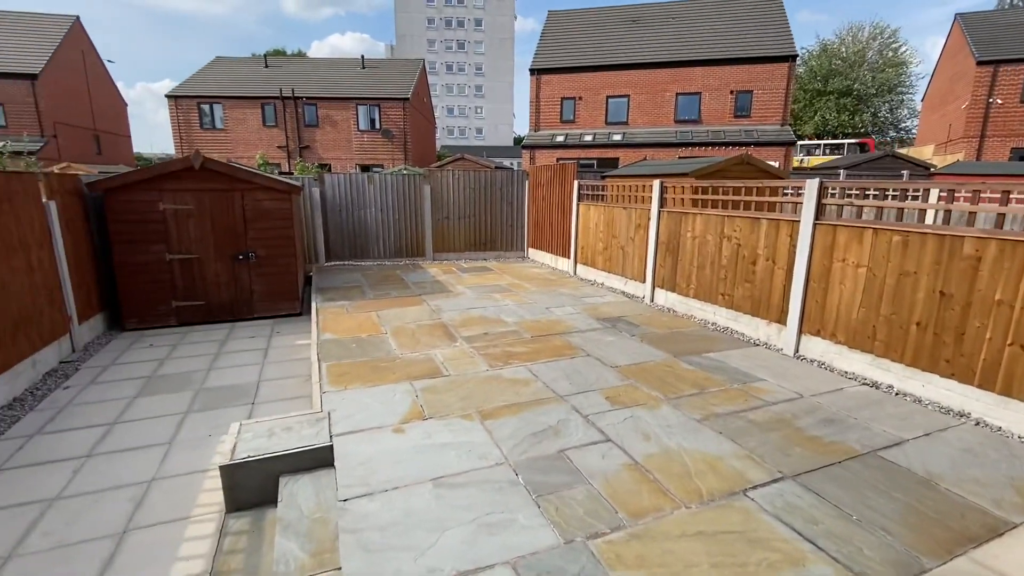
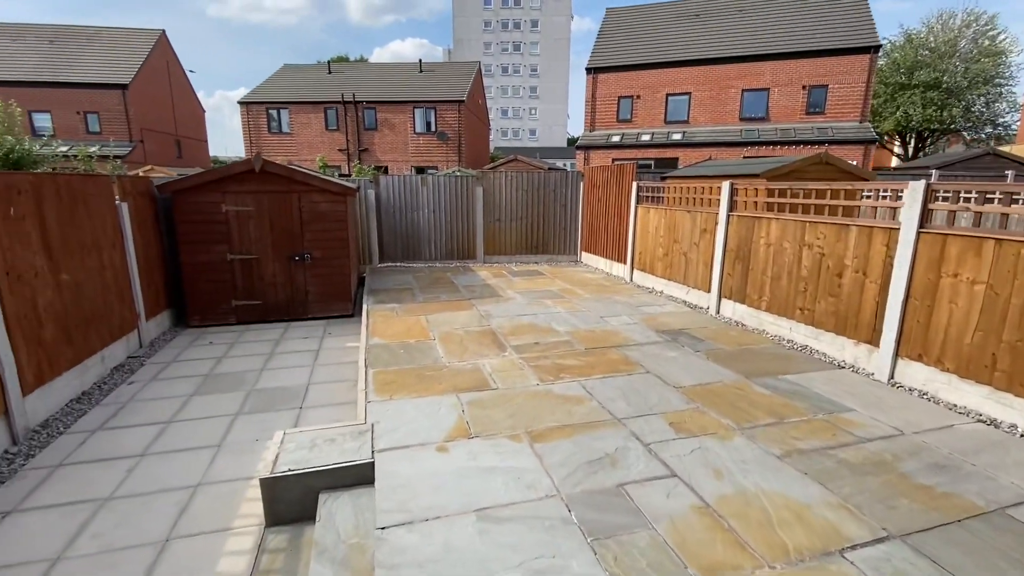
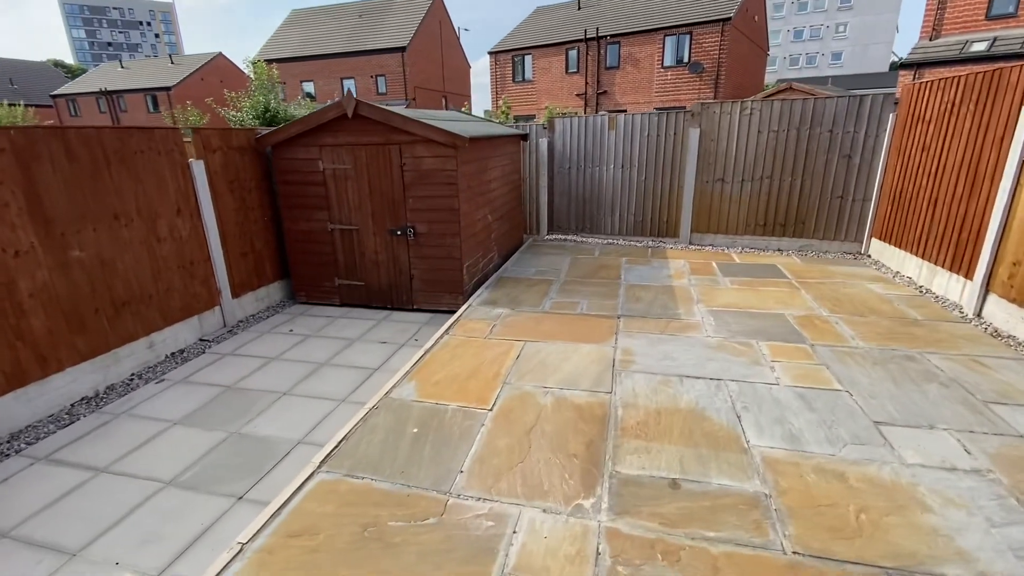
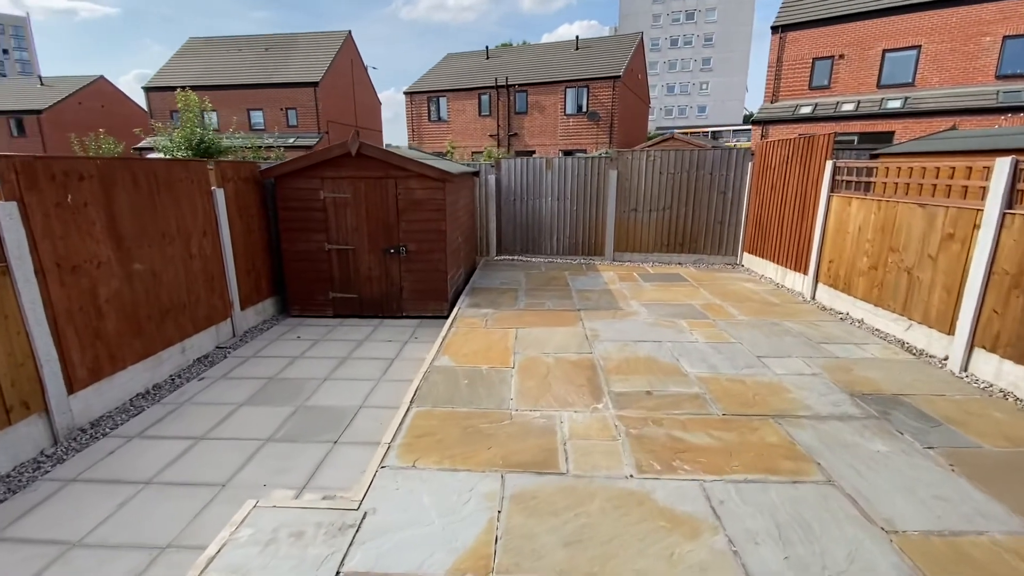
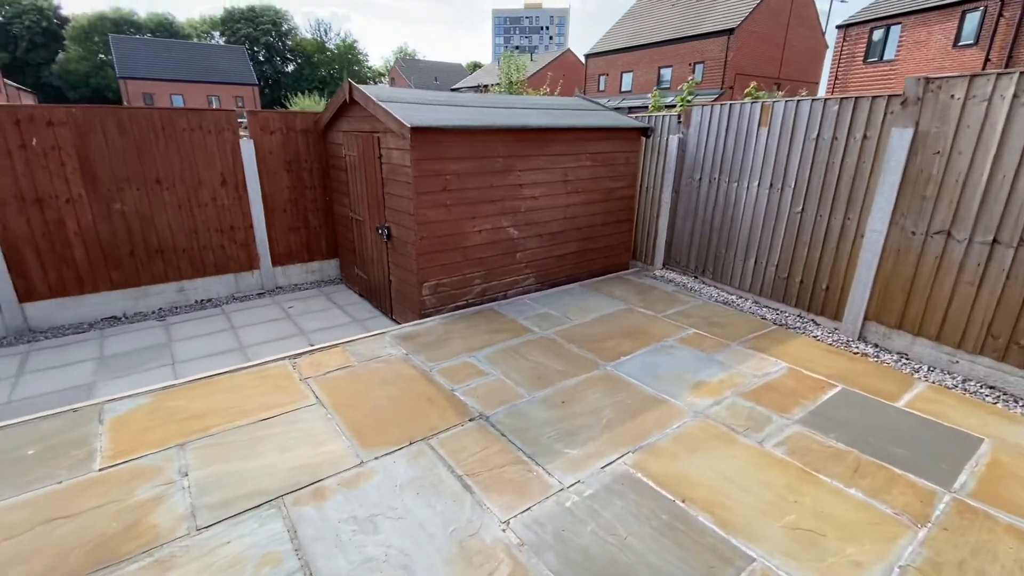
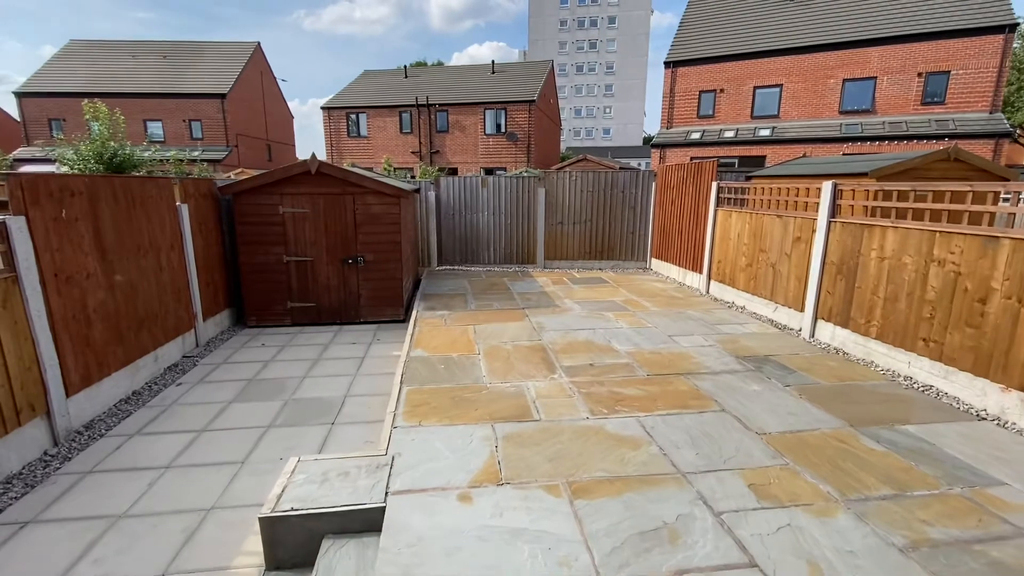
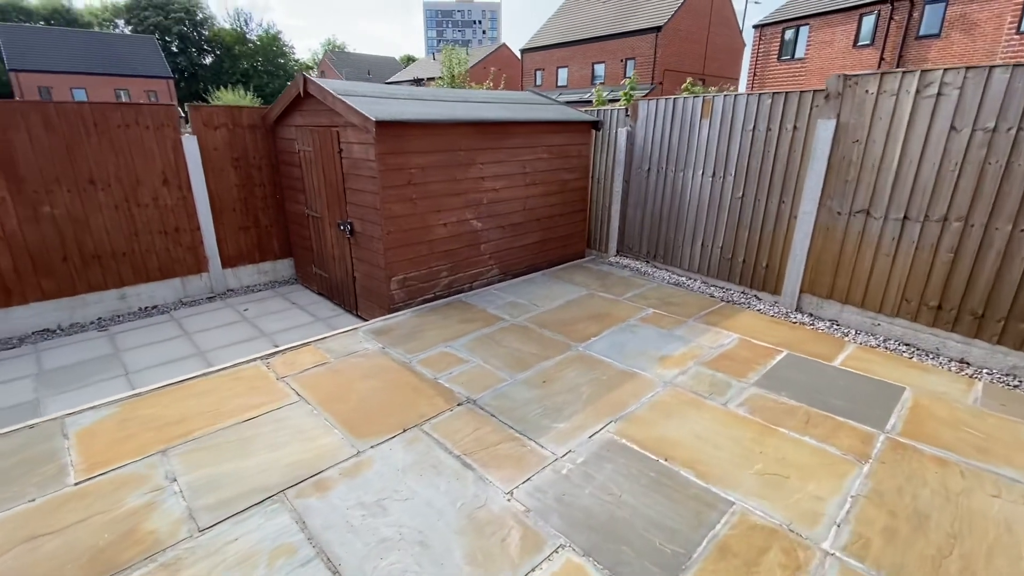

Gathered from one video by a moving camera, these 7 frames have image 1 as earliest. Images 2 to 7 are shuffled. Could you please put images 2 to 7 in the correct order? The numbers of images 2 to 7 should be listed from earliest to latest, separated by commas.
2, 6, 4, 3, 7, 5
